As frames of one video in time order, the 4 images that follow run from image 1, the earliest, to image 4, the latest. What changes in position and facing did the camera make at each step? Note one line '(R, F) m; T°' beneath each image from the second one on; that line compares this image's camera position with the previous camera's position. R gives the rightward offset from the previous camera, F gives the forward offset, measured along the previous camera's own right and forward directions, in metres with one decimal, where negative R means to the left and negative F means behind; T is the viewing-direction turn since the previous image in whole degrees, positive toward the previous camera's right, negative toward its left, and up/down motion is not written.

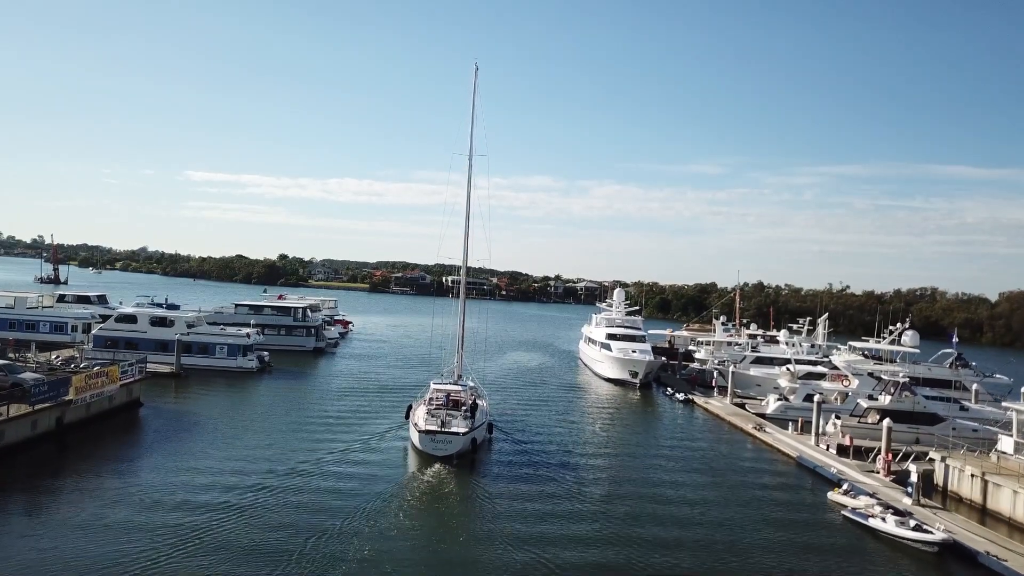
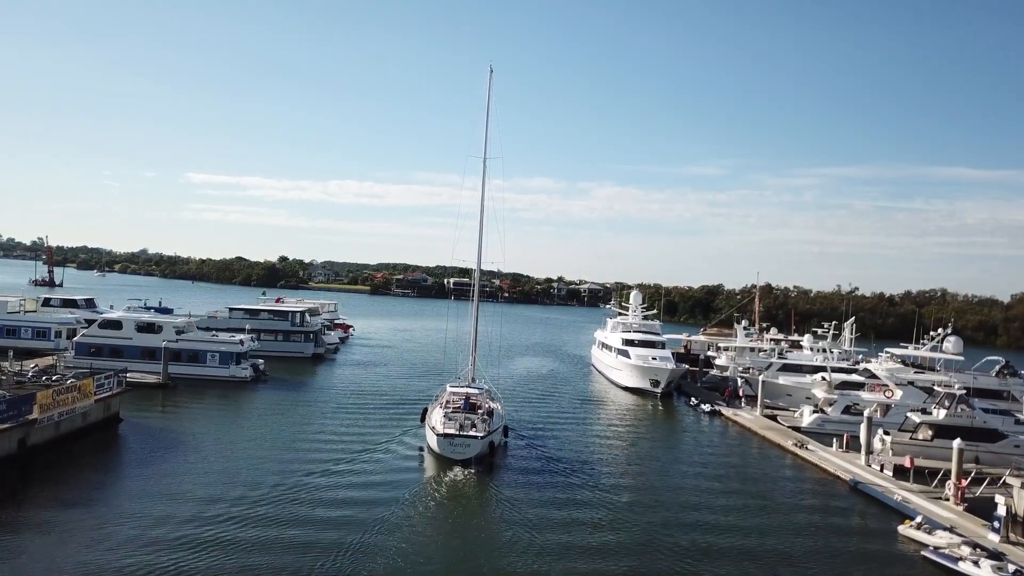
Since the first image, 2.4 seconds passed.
(-0.8, +3.0) m; 0°
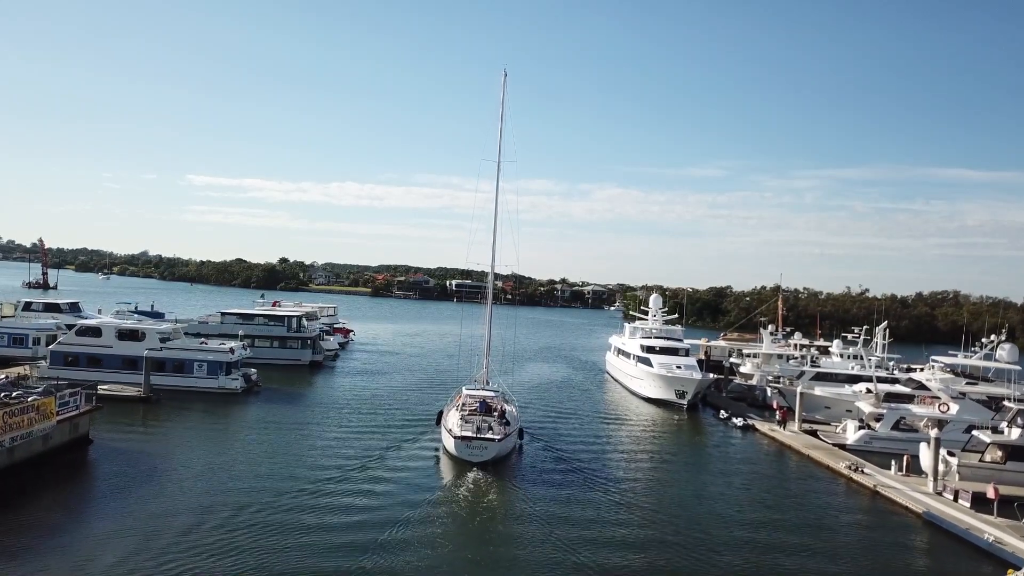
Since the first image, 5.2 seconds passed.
(-0.8, +3.3) m; 0°
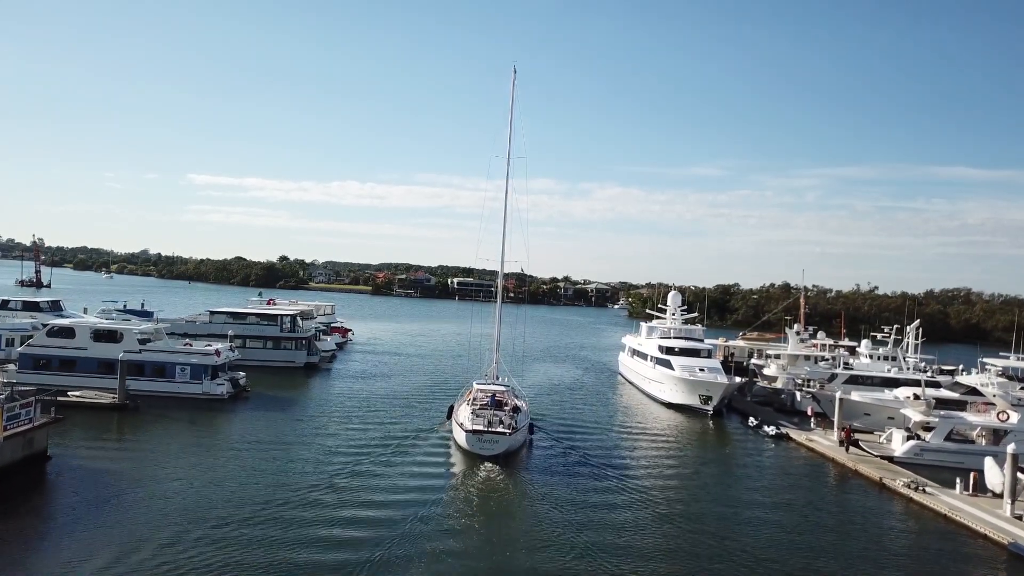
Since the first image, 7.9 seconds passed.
(-0.5, +3.1) m; 0°
